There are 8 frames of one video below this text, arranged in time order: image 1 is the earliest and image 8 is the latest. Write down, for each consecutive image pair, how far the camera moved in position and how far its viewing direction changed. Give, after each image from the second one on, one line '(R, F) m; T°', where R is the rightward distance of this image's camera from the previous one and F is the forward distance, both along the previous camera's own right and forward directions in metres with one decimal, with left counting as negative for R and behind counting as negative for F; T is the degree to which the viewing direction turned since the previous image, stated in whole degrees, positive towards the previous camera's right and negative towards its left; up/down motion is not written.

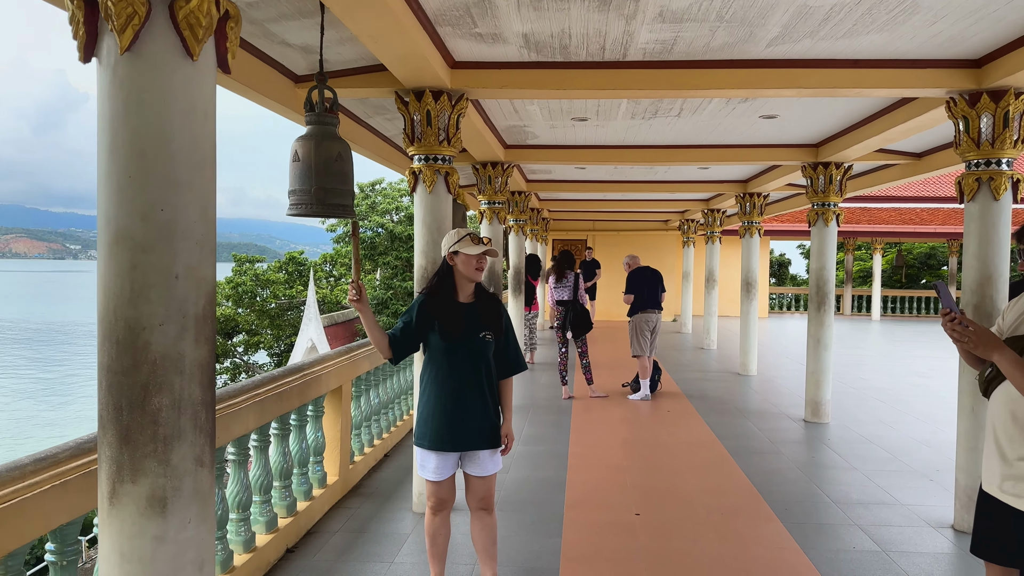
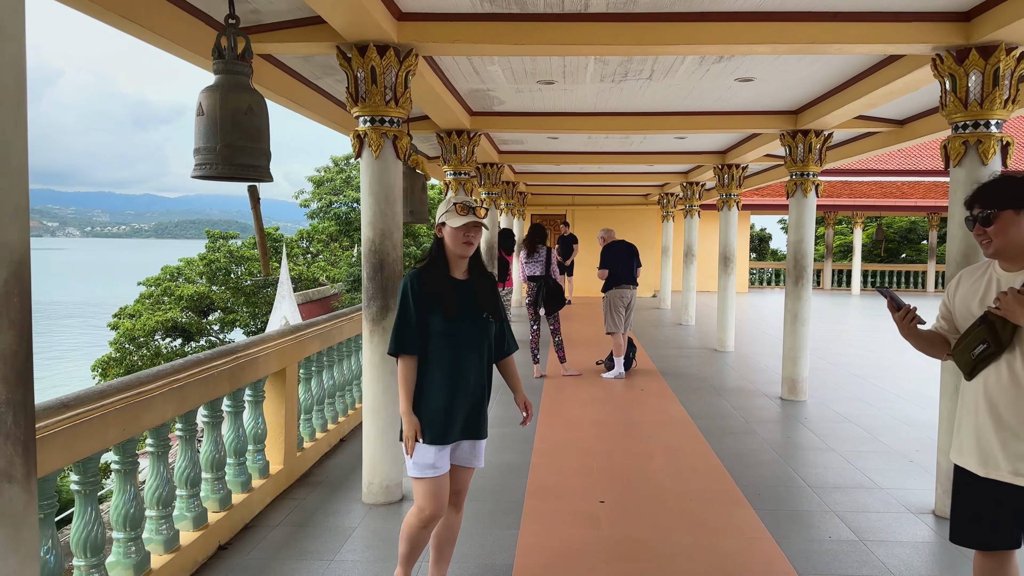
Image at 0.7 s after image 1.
(+0.2, +0.3) m; +1°
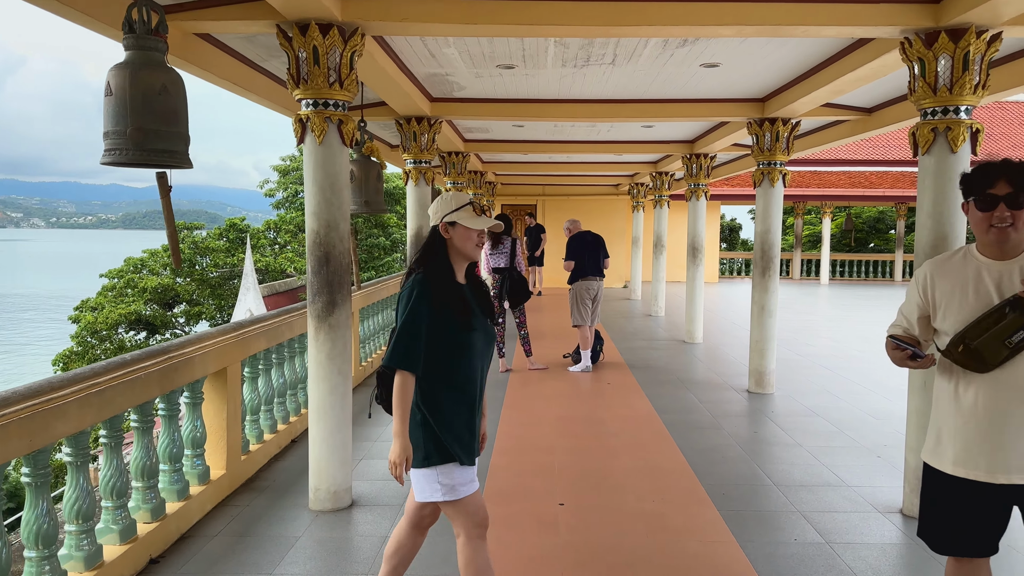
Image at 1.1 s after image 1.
(+0.1, +0.2) m; +2°
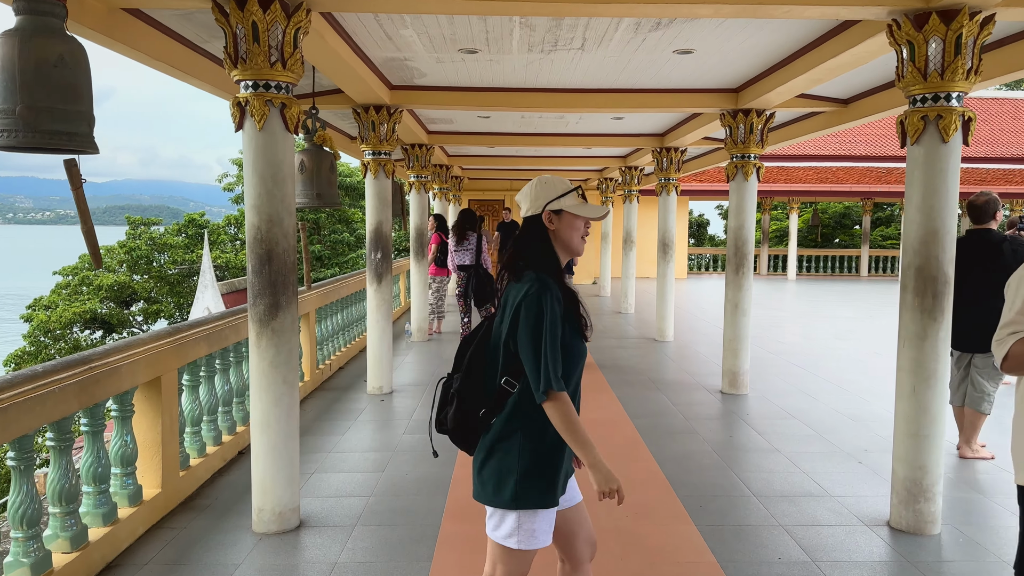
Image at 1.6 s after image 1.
(0.0, +0.3) m; +2°
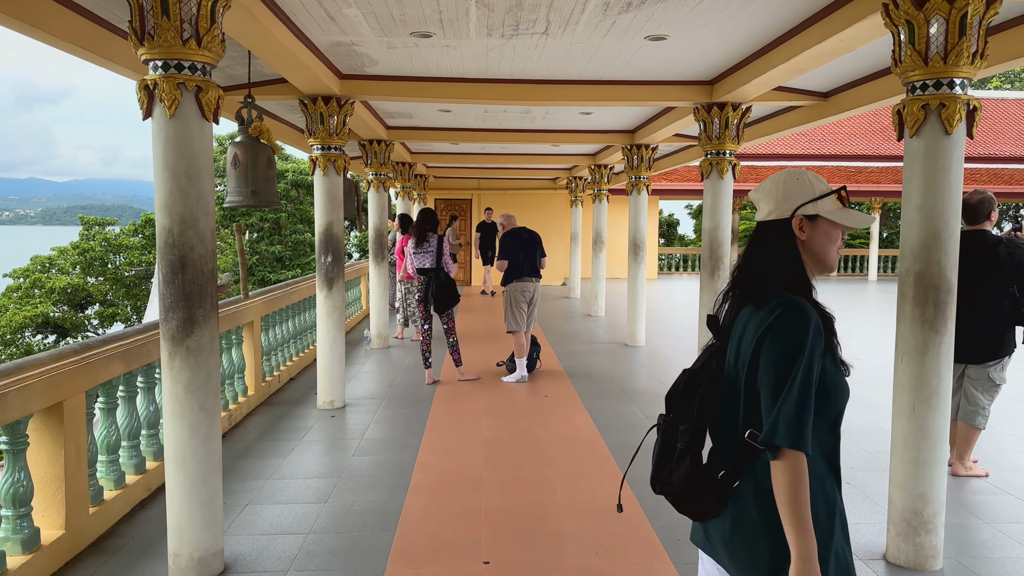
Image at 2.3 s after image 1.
(+0.1, +0.5) m; +2°
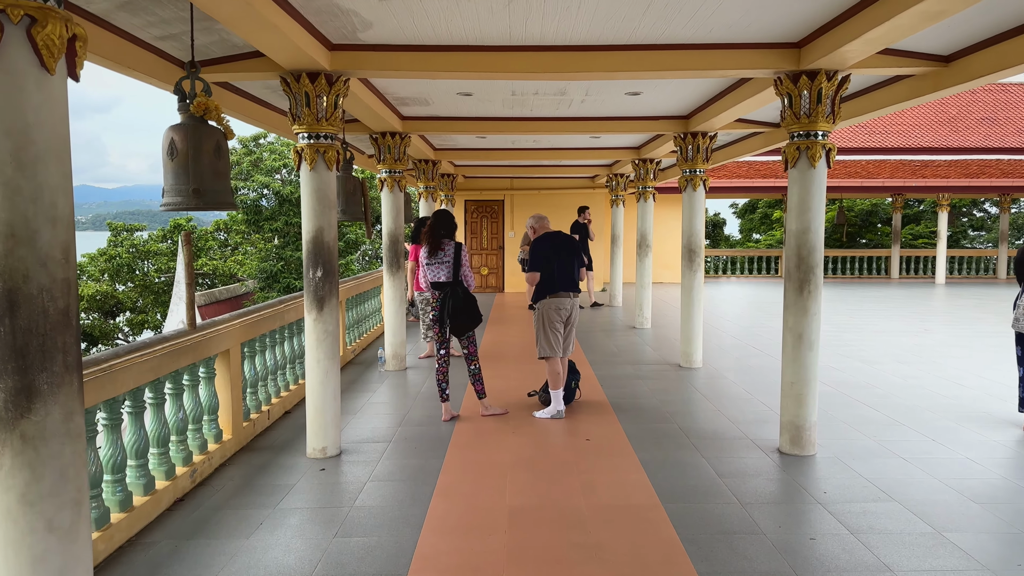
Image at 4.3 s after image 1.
(0.0, +1.3) m; -3°
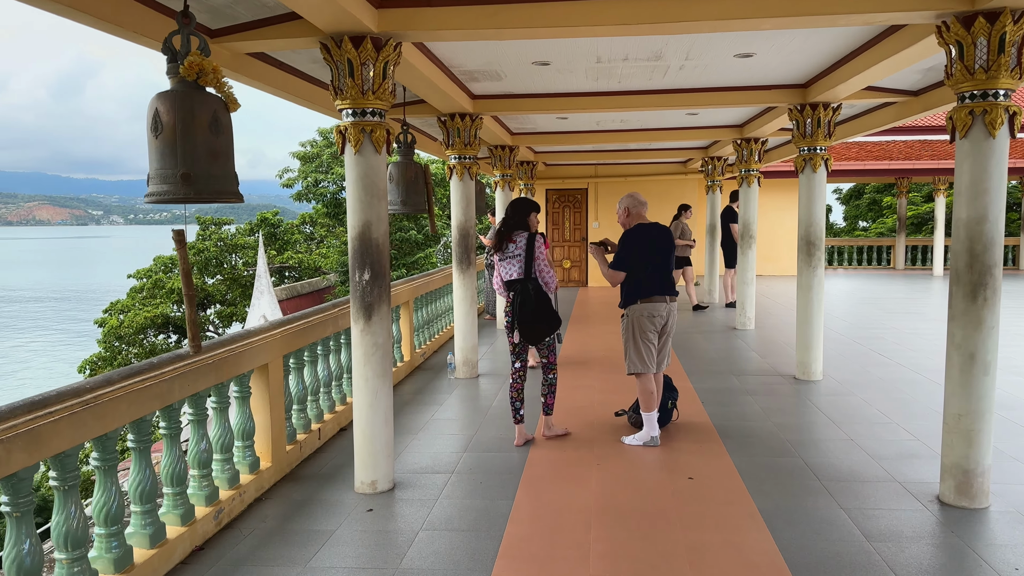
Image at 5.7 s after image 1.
(0.0, +0.9) m; -6°
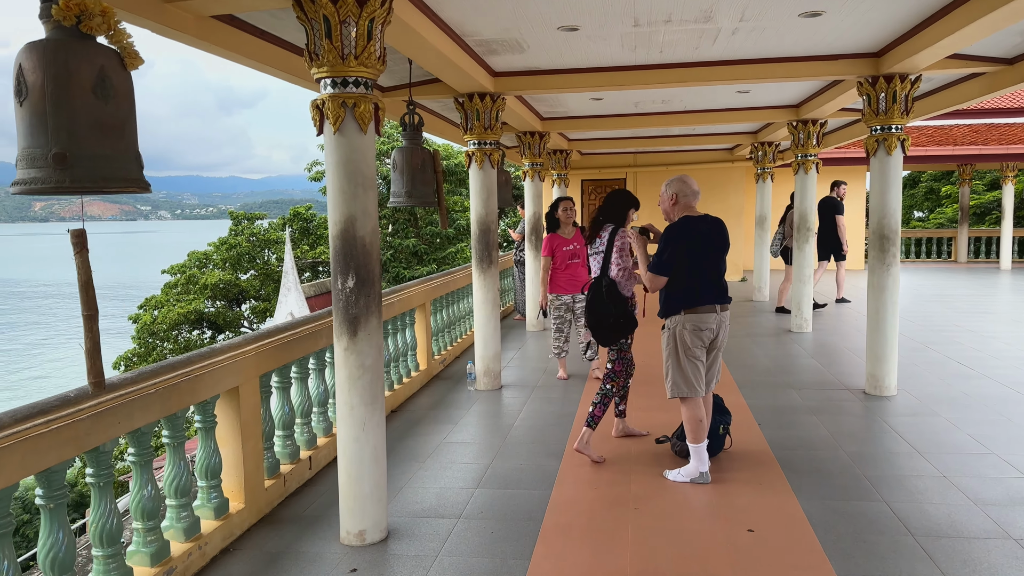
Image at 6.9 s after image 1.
(+0.1, +0.8) m; -3°
